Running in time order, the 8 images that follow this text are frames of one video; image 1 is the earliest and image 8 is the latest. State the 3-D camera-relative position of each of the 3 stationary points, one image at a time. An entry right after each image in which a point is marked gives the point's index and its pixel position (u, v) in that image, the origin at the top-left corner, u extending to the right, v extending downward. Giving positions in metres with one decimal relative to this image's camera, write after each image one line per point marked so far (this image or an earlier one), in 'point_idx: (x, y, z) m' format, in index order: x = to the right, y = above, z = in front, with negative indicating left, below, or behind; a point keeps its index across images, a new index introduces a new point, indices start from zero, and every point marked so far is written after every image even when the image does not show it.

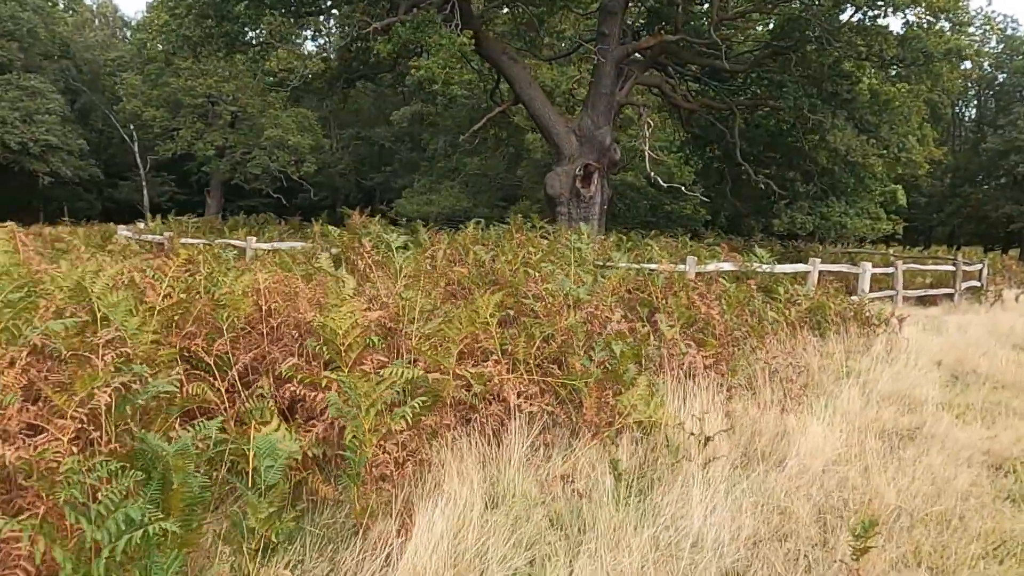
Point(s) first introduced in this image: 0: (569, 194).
0: (+1.4, +2.3, +18.7) m
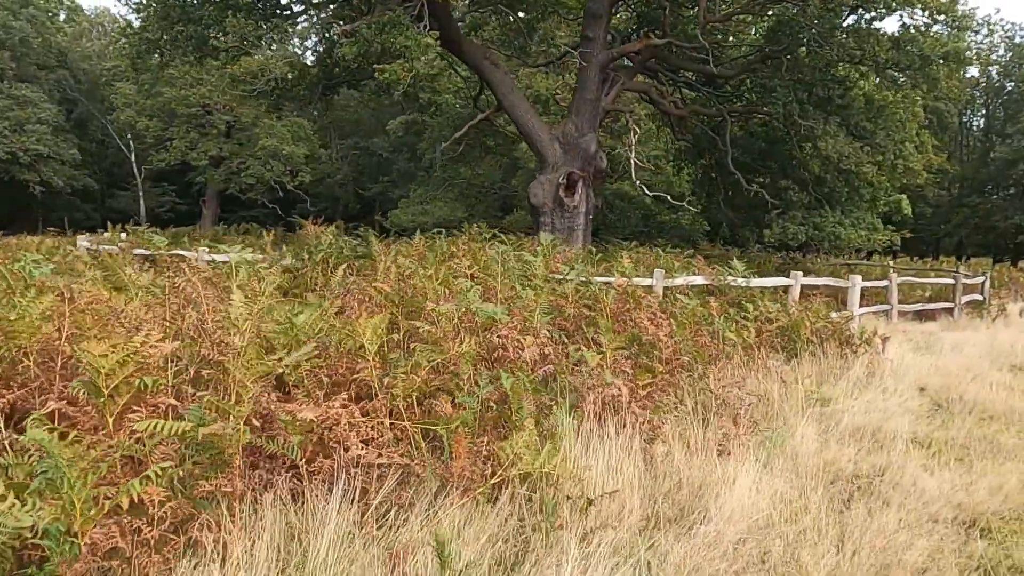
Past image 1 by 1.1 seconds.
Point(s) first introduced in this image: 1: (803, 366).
0: (+1.0, +2.0, +18.0) m
1: (+2.8, -0.8, +7.5) m
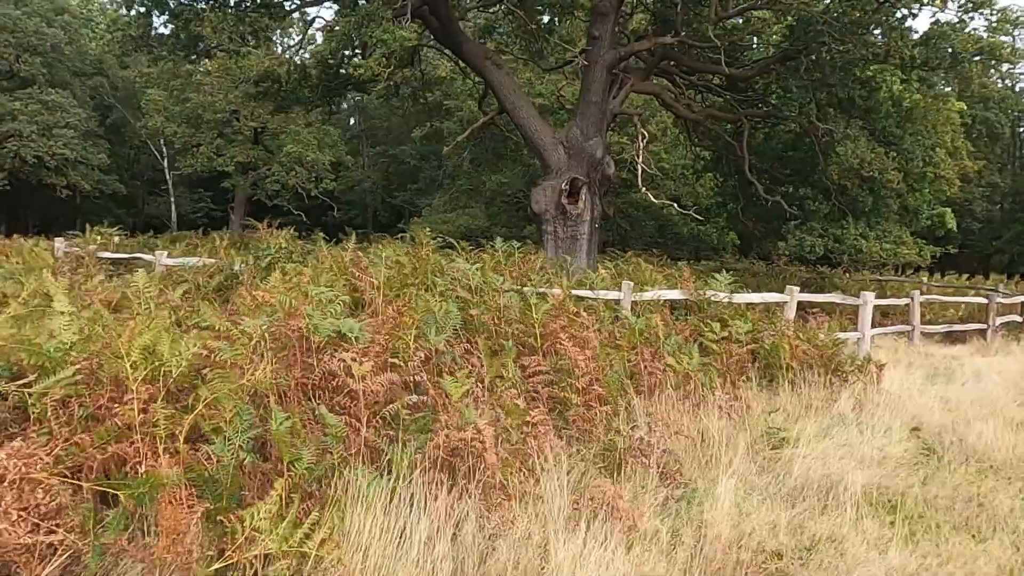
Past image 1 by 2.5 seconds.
0: (+1.0, +1.7, +17.0) m
1: (+2.2, -1.0, +6.4) m
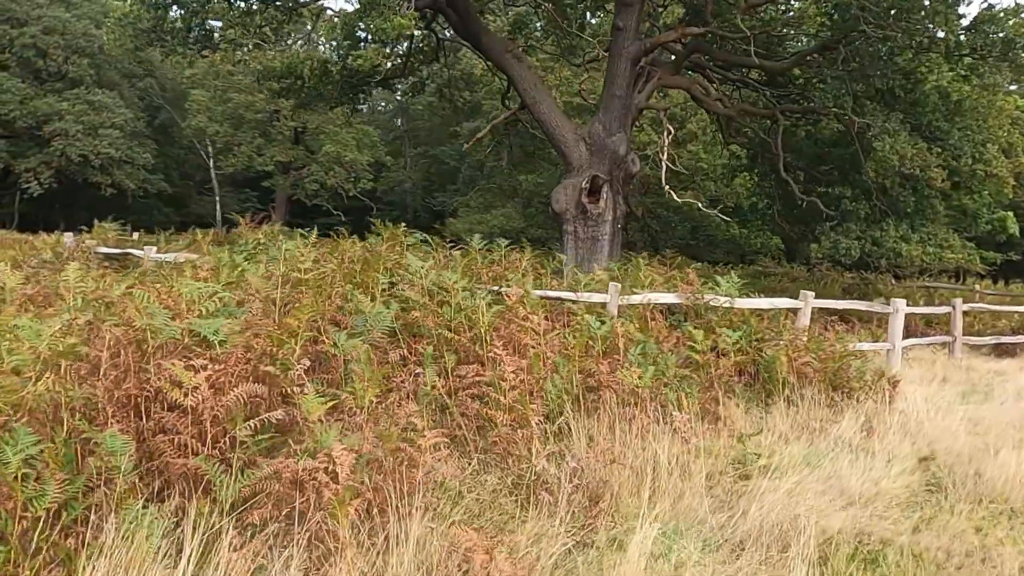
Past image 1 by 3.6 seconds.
0: (+1.3, +1.6, +16.3) m
1: (+1.8, -1.0, +5.6) m
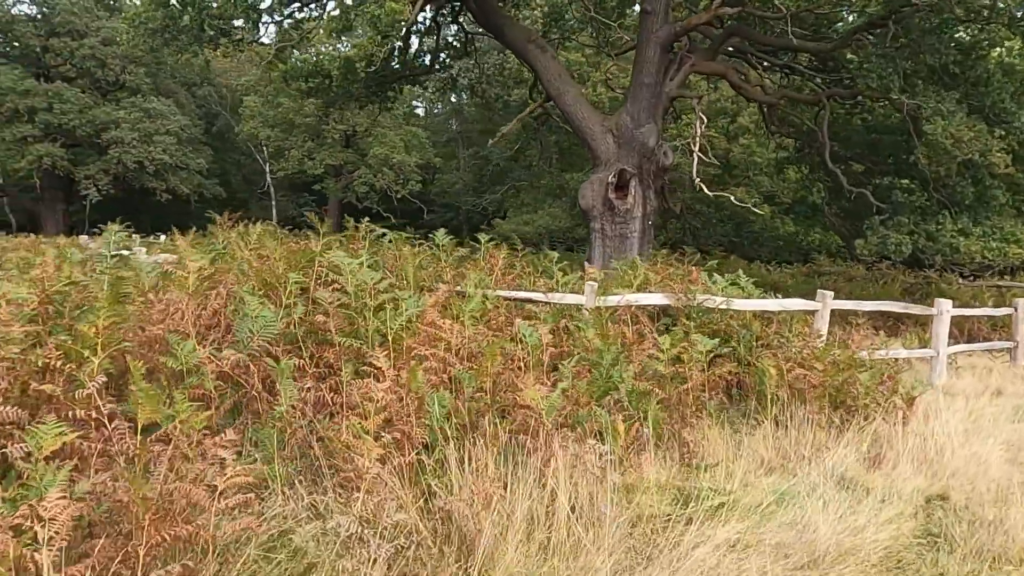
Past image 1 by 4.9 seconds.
0: (+1.8, +1.6, +15.4) m
1: (+1.3, -1.0, +4.7) m
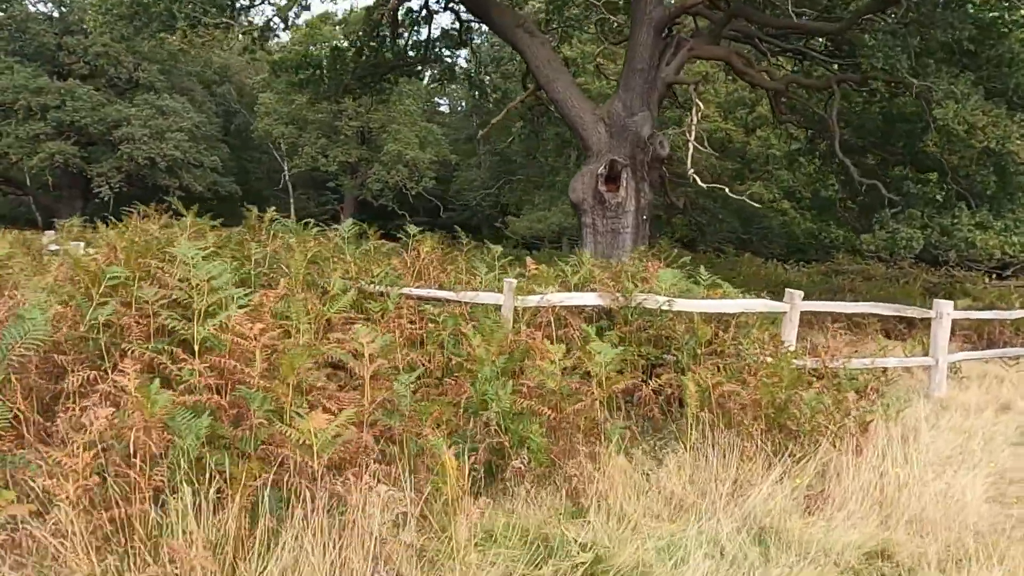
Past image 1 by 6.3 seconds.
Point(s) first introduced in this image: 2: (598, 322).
0: (+1.5, +1.6, +14.4) m
1: (+0.6, -1.0, +3.8) m
2: (+0.7, -0.3, +5.8) m
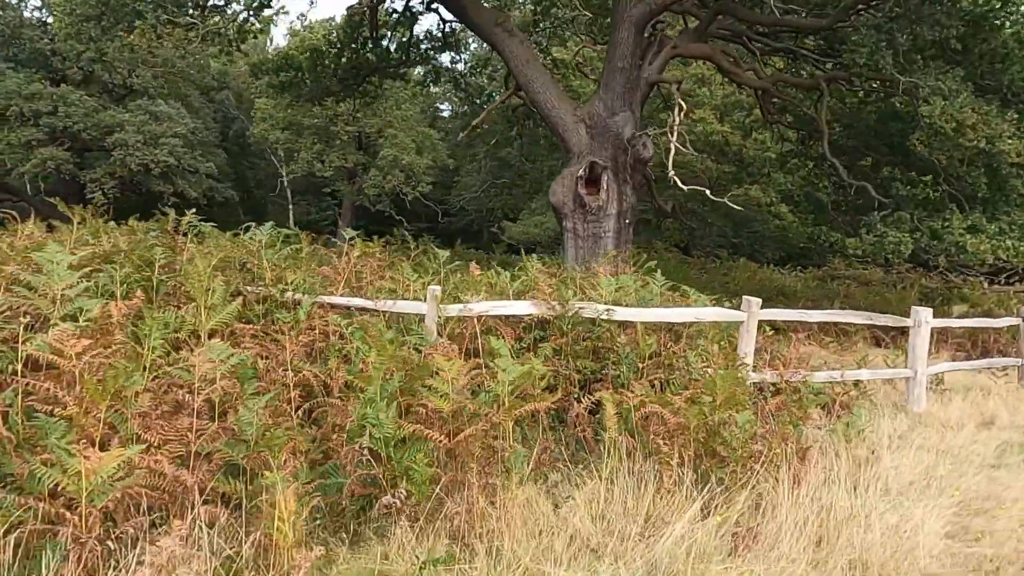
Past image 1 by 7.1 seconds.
0: (+1.1, +1.5, +14.0) m
1: (+0.1, -1.0, +3.3) m
2: (+0.1, -0.3, +5.3) m
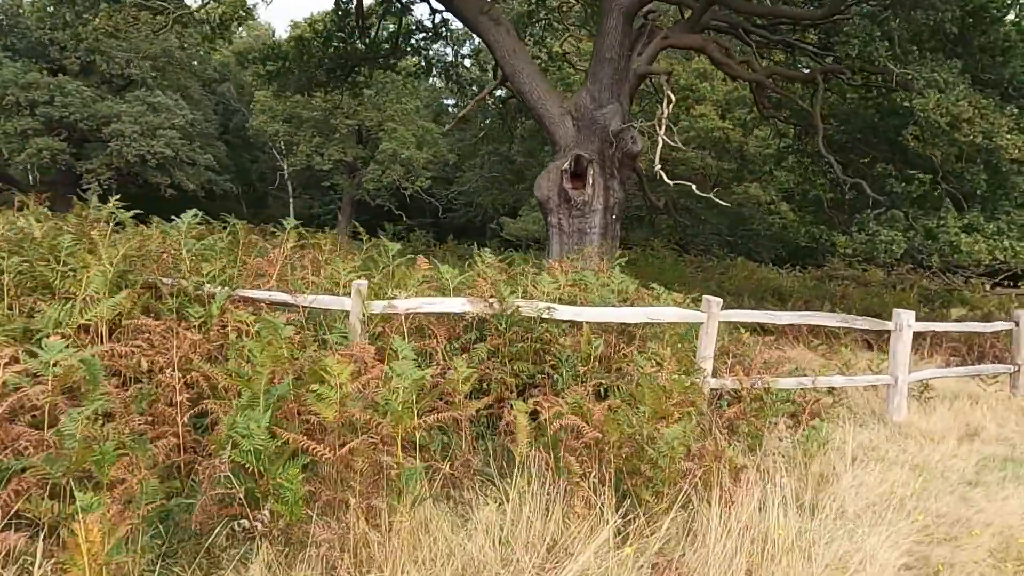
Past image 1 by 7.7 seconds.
0: (+0.8, +1.6, +13.5) m
1: (-0.4, -1.0, +2.9) m
2: (-0.3, -0.3, +4.9) m
